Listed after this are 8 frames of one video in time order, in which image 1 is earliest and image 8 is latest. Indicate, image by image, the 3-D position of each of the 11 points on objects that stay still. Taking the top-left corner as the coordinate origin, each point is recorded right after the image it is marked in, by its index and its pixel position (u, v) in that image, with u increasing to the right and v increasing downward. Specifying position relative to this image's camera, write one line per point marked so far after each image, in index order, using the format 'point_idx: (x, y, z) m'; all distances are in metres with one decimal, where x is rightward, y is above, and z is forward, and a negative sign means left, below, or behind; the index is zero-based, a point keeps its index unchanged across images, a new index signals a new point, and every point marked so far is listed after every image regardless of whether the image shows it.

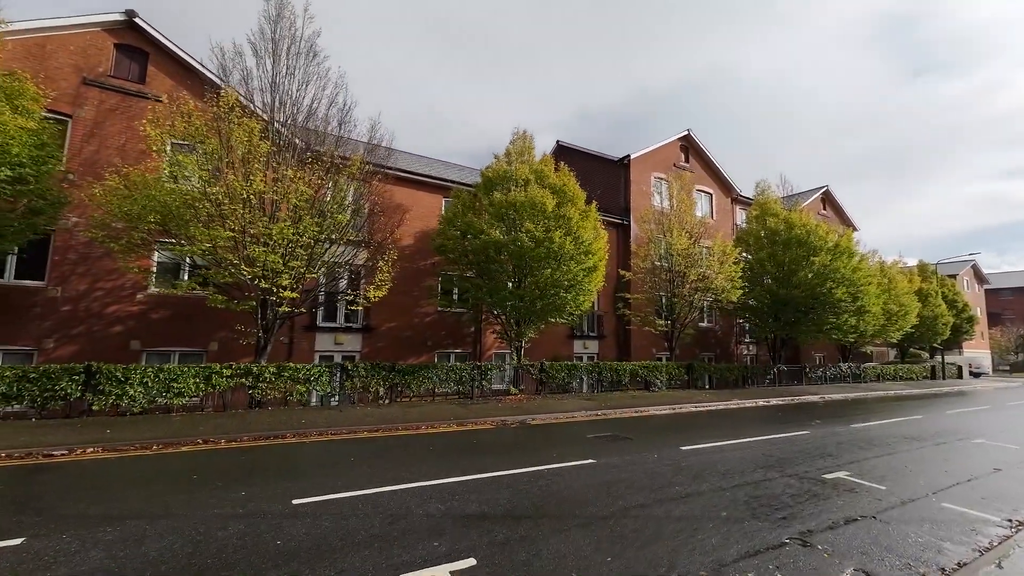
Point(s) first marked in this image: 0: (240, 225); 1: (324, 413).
0: (-7.1, +1.6, +10.6) m
1: (-5.0, -3.3, +11.4) m
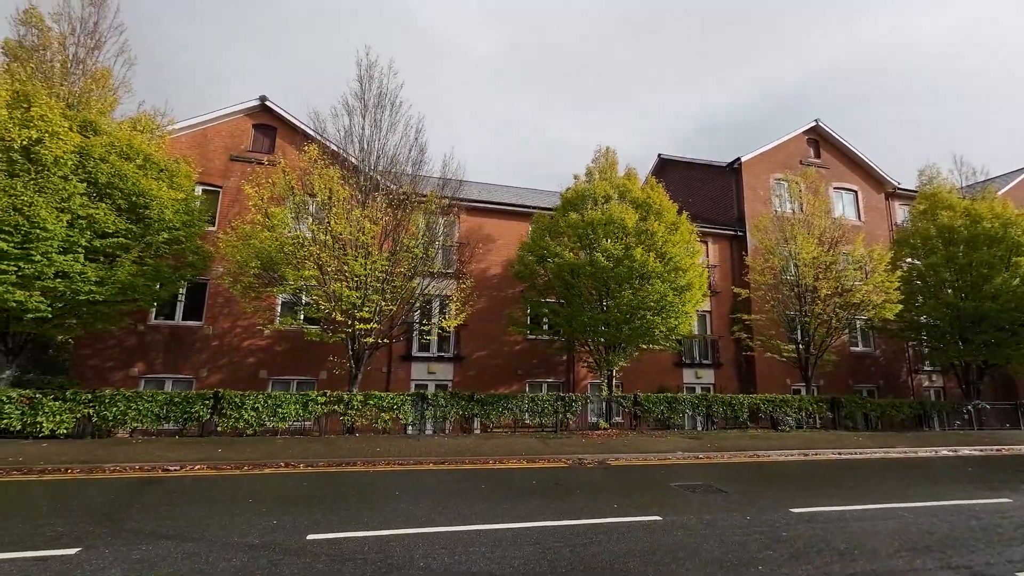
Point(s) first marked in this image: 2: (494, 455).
0: (-5.4, +0.6, +11.8) m
1: (-3.0, -4.2, +11.7) m
2: (-0.5, -4.2, +10.9) m
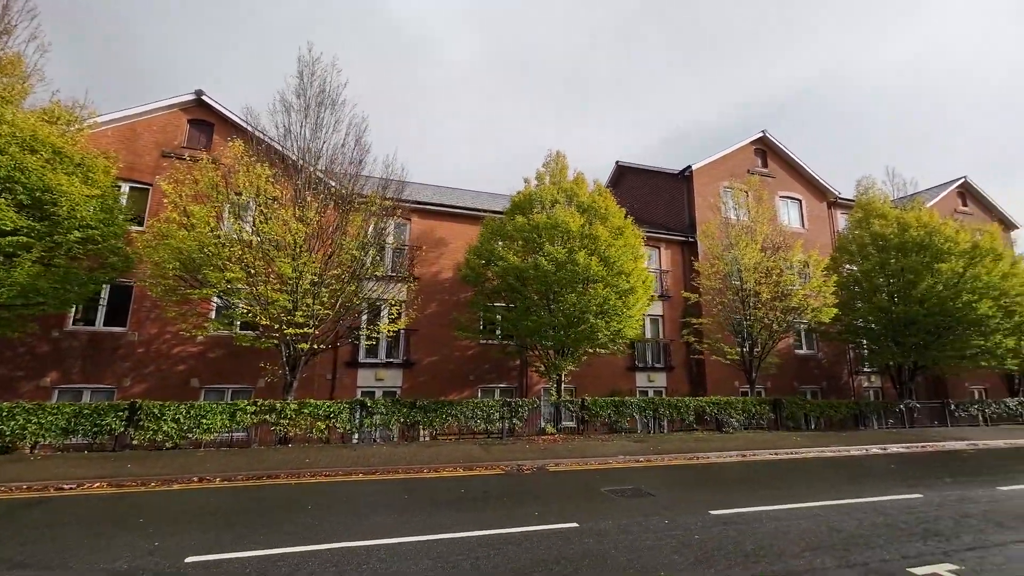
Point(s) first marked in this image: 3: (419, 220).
0: (-7.0, +0.6, +11.2) m
1: (-4.6, -4.3, +11.2) m
2: (-2.0, -4.3, +10.5) m
3: (-3.8, +2.8, +17.9) m
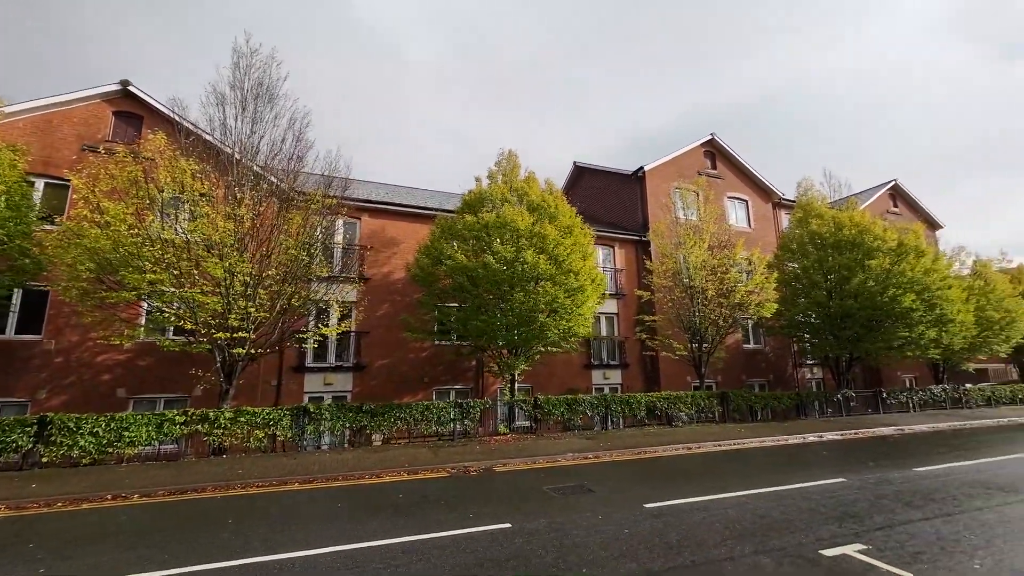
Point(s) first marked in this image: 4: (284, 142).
0: (-8.3, +0.5, +10.5) m
1: (-5.9, -4.3, +10.7) m
2: (-3.3, -4.3, +10.2) m
3: (-5.7, +2.8, +17.5) m
4: (-6.9, +4.4, +13.0) m
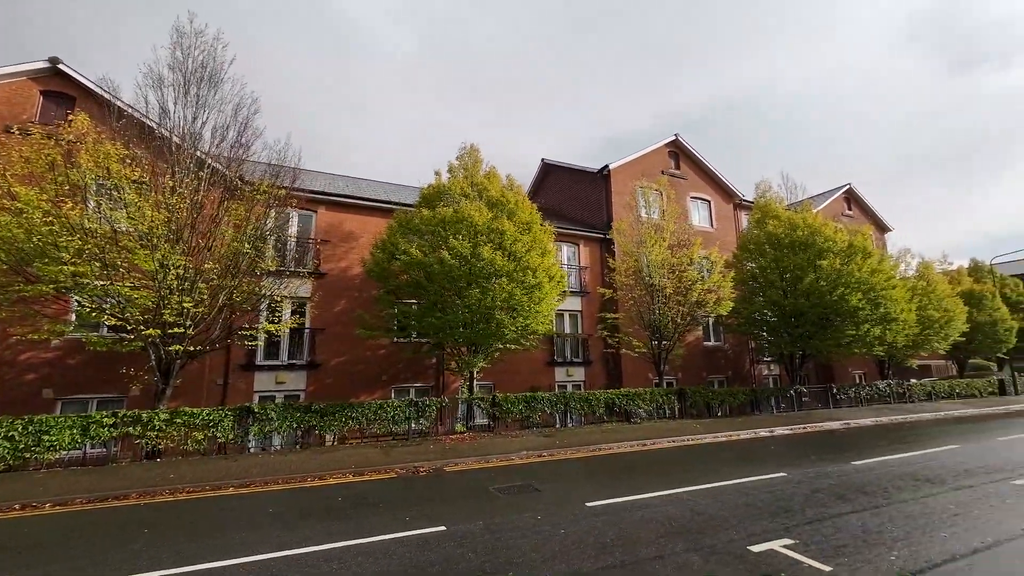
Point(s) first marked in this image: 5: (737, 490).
0: (-9.5, +0.7, +9.8) m
1: (-7.1, -4.2, +10.1) m
2: (-4.4, -4.2, +9.8) m
3: (-7.3, +3.0, +16.9) m
4: (-8.1, +4.6, +12.4) m
5: (+4.0, -3.6, +7.7) m
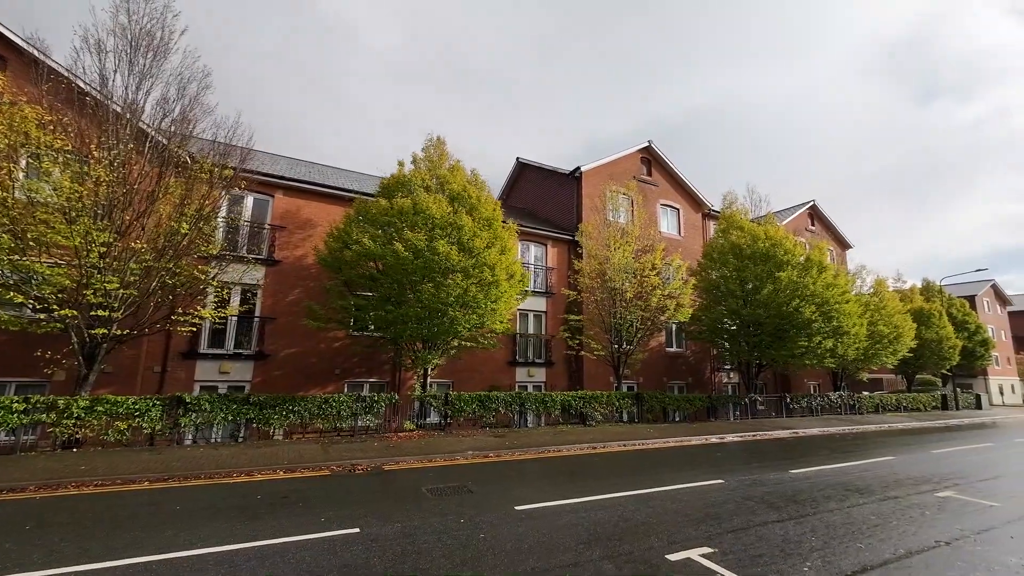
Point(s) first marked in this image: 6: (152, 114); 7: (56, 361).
0: (-10.5, +1.2, +9.1) m
1: (-8.4, -3.7, +9.5) m
2: (-5.8, -3.9, +9.3) m
3: (-8.6, +3.4, +16.3) m
4: (-9.1, +5.1, +11.7) m
5: (+2.8, -3.7, +7.6) m
6: (-9.6, +4.6, +11.3) m
7: (-12.9, -2.1, +12.3) m
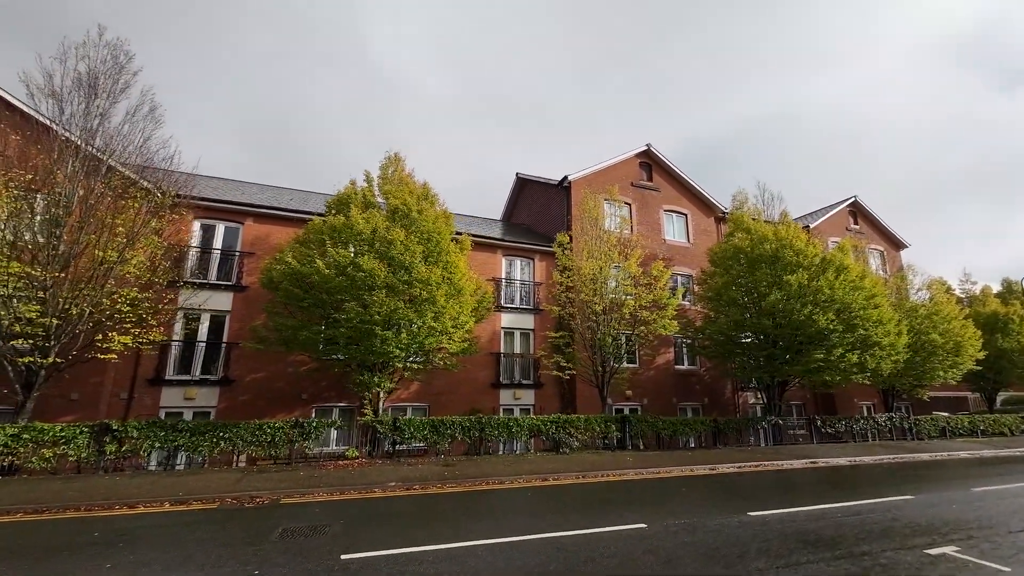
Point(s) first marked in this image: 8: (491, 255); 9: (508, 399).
0: (-12.7, +0.5, +9.6) m
1: (-10.3, -4.4, +9.5) m
2: (-7.7, -4.4, +9.0) m
3: (-10.0, +2.5, +16.6) m
4: (-11.1, +4.3, +12.2) m
5: (+0.6, -3.8, +6.3) m
6: (-11.6, +3.8, +11.9) m
7: (-14.5, -3.0, +12.8) m
8: (-1.0, +1.5, +20.0) m
9: (-0.2, -4.8, +18.9) m
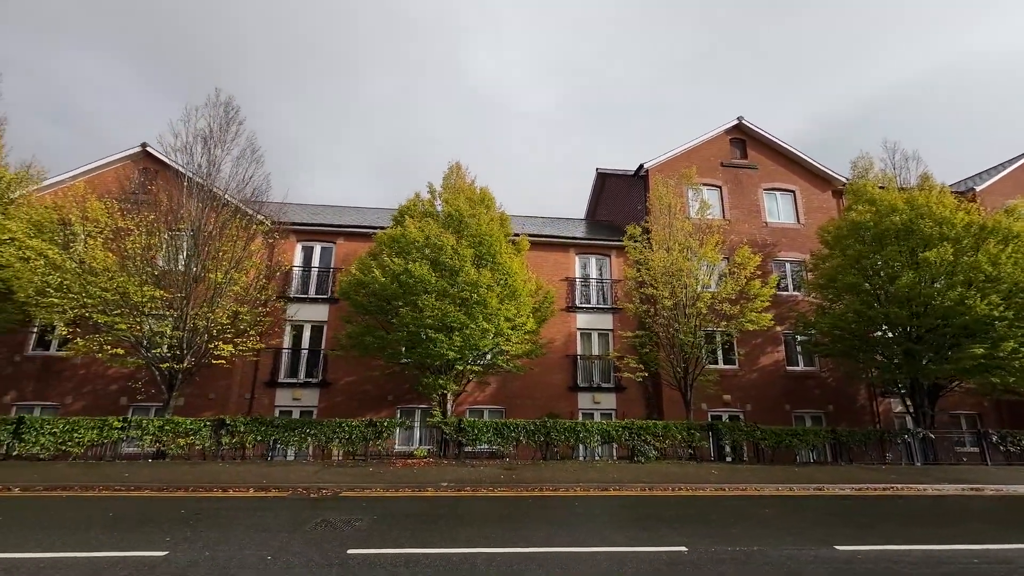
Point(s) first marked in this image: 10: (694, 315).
0: (-11.6, -0.1, +12.3) m
1: (-9.1, -4.9, +11.6) m
2: (-6.7, -4.7, +10.4) m
3: (-7.3, +2.0, +18.4) m
4: (-9.6, +3.7, +14.5) m
5: (+0.6, -3.6, +5.7) m
6: (-10.1, +3.2, +14.3) m
7: (-12.3, -3.8, +15.9) m
8: (+2.3, +1.5, +19.5) m
9: (+3.1, -4.8, +18.1) m
10: (+6.6, -0.9, +15.1) m
